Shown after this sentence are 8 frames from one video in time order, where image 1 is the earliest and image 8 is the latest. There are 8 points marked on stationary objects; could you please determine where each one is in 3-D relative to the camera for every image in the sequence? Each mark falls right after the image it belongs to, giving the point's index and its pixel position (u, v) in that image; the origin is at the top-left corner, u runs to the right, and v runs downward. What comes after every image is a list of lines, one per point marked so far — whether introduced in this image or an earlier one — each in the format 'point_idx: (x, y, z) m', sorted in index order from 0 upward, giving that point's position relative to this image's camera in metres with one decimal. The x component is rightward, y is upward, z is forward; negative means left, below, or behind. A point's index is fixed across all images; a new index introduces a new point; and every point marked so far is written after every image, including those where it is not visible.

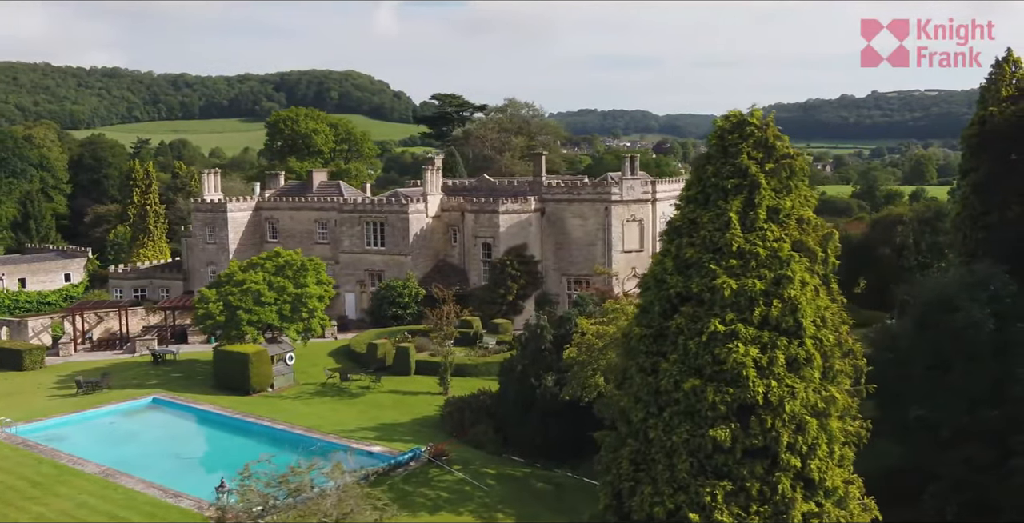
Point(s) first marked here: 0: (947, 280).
0: (+9.3, -0.4, +17.8) m
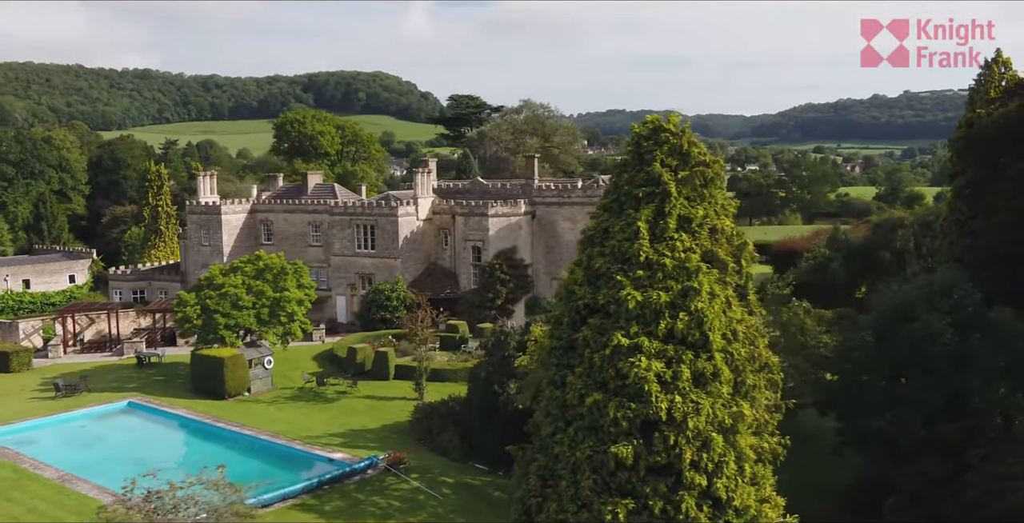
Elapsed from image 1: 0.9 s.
0: (+8.3, -0.5, +17.4) m
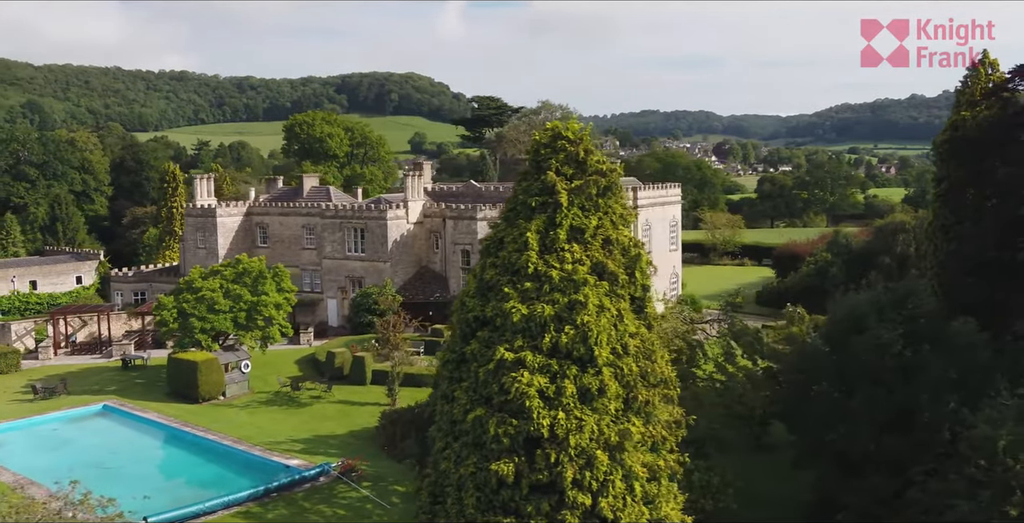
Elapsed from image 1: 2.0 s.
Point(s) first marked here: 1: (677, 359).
0: (+7.2, -0.7, +16.9) m
1: (+3.5, -2.1, +18.0) m
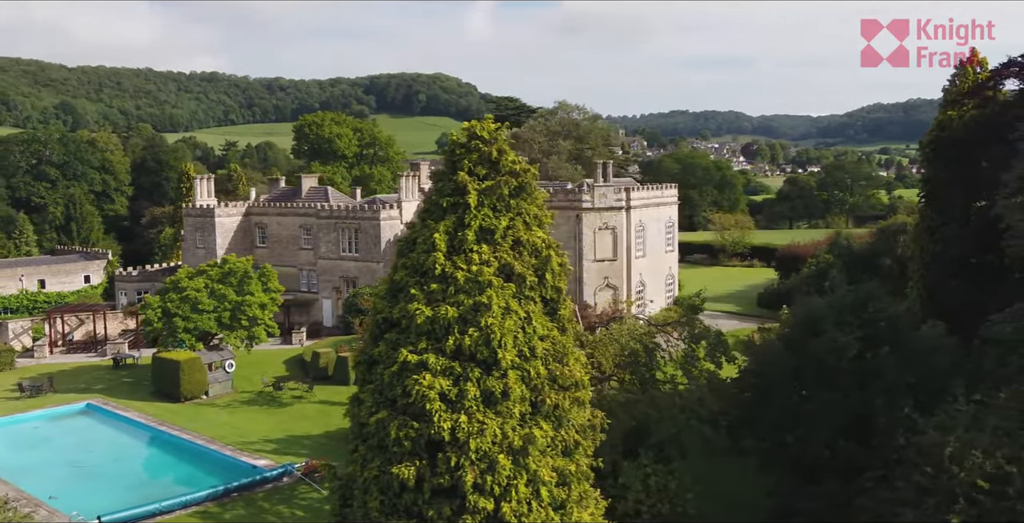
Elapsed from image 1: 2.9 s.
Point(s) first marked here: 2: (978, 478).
0: (+6.3, -0.8, +16.6) m
1: (+2.7, -2.1, +17.8) m
2: (+6.9, -3.2, +12.3) m
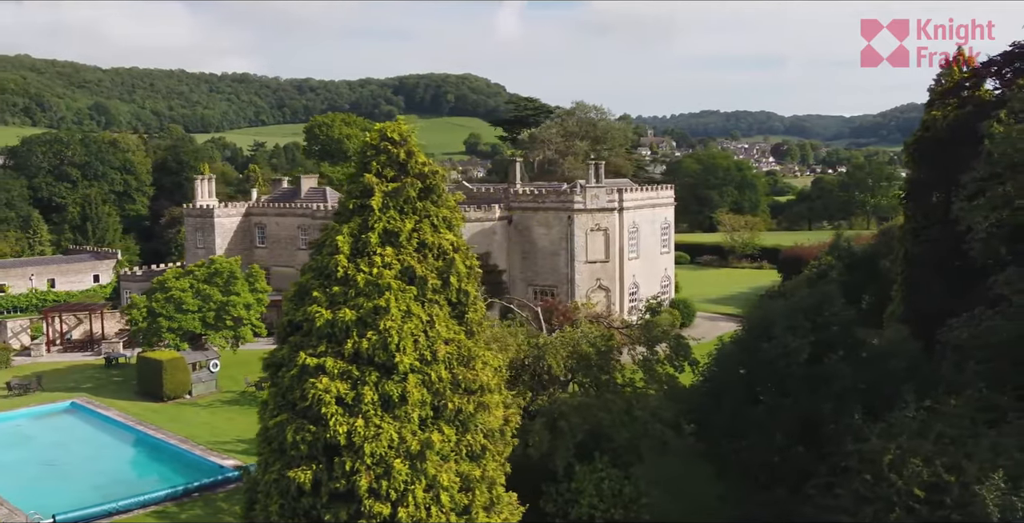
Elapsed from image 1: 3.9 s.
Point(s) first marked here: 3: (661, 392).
0: (+5.4, -0.8, +16.3) m
1: (+1.8, -2.2, +17.6) m
2: (+5.8, -3.3, +12.1) m
3: (+3.0, -2.6, +16.8) m
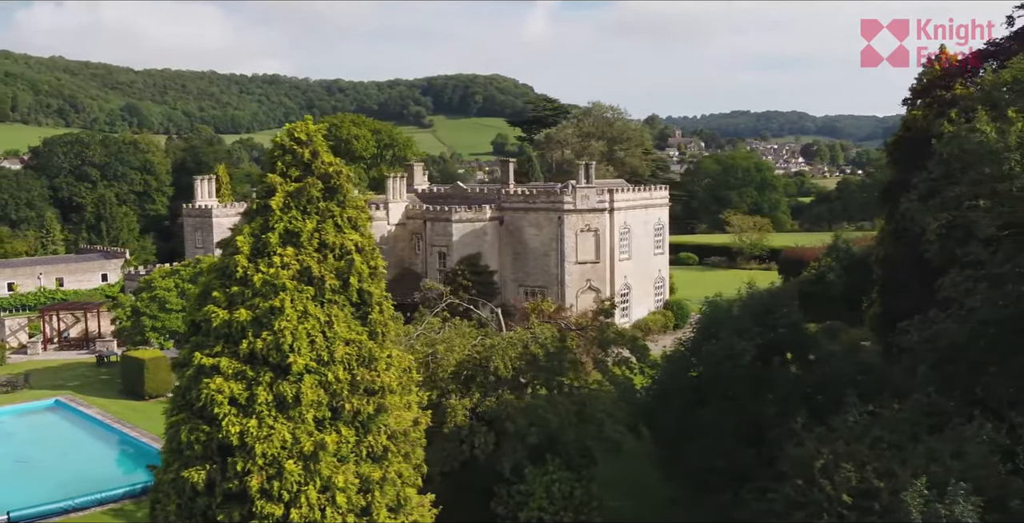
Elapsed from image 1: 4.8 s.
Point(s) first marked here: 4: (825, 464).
0: (+4.4, -0.8, +16.1) m
1: (+0.8, -2.2, +17.5) m
2: (+4.7, -3.3, +11.9) m
3: (+2.0, -2.6, +16.7) m
4: (+4.5, -2.9, +12.1) m
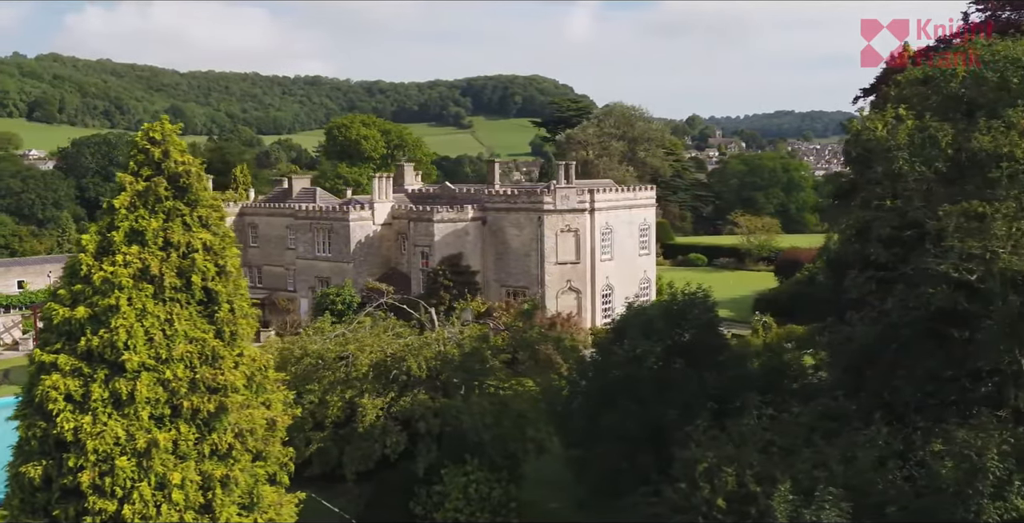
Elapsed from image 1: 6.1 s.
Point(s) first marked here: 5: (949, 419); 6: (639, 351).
0: (+2.8, -0.8, +16.0) m
1: (-0.7, -2.2, +17.5) m
2: (+3.0, -3.3, +11.7) m
3: (+0.5, -2.6, +16.6) m
4: (+2.8, -2.9, +11.9) m
5: (+6.8, -2.5, +13.0) m
6: (+2.3, -1.5, +14.5) m
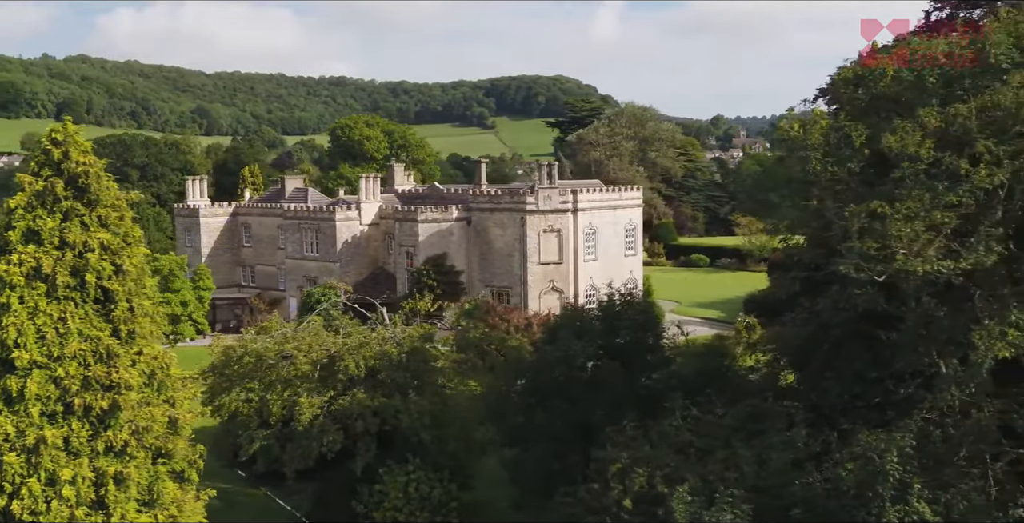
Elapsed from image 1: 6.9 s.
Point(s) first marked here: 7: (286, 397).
0: (+1.6, -0.9, +16.0) m
1: (-1.8, -2.2, +17.5) m
2: (+1.7, -3.3, +11.7) m
3: (-0.7, -2.6, +16.6) m
4: (+1.5, -3.0, +11.9) m
5: (+5.6, -2.5, +12.9) m
6: (+1.1, -1.5, +14.5) m
7: (-4.4, -2.6, +16.2) m
